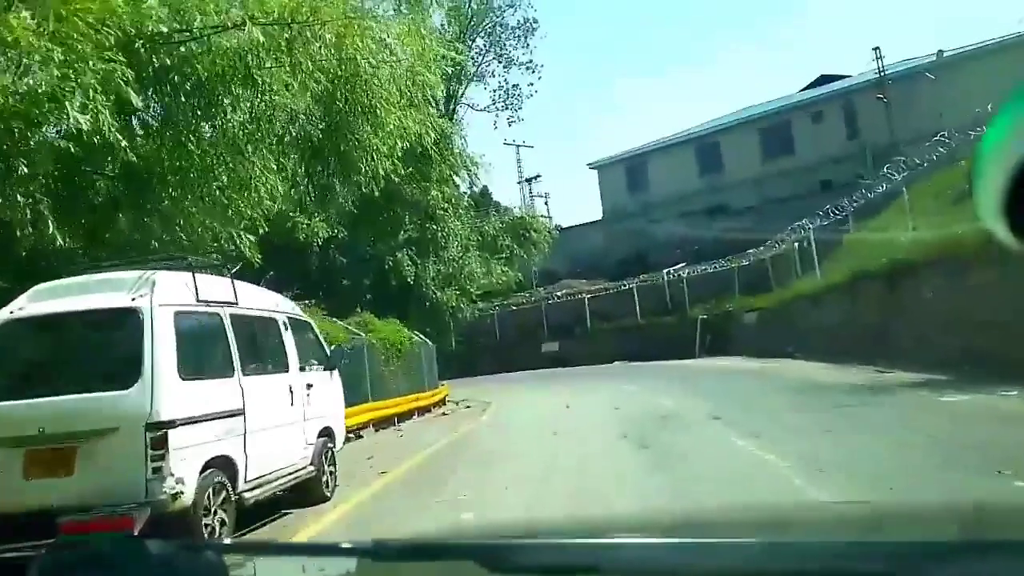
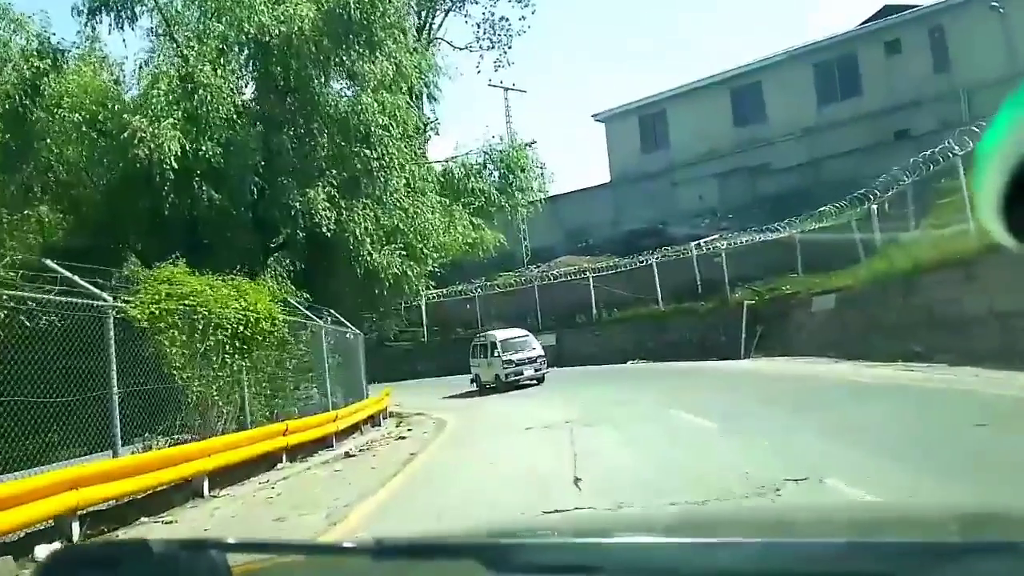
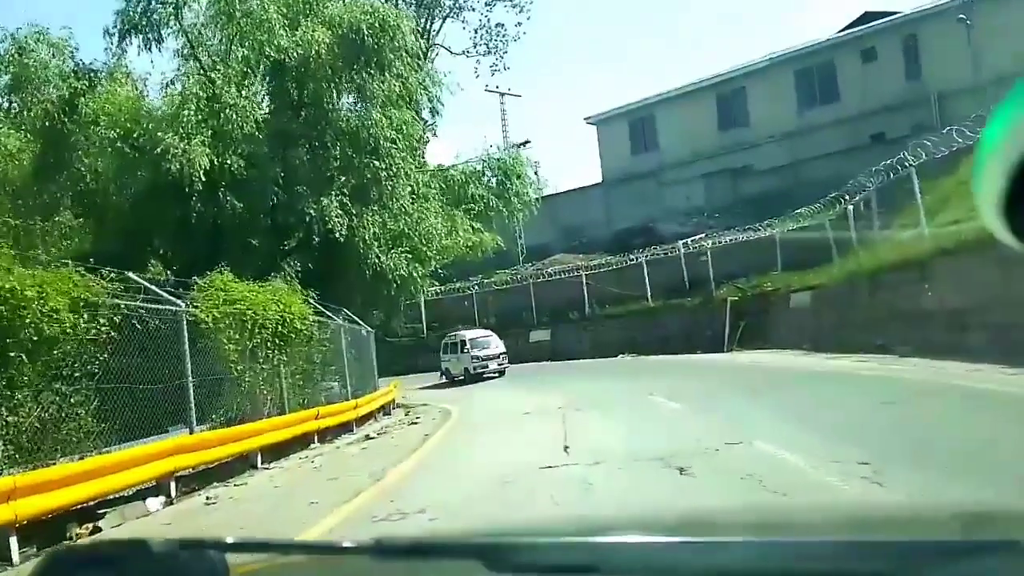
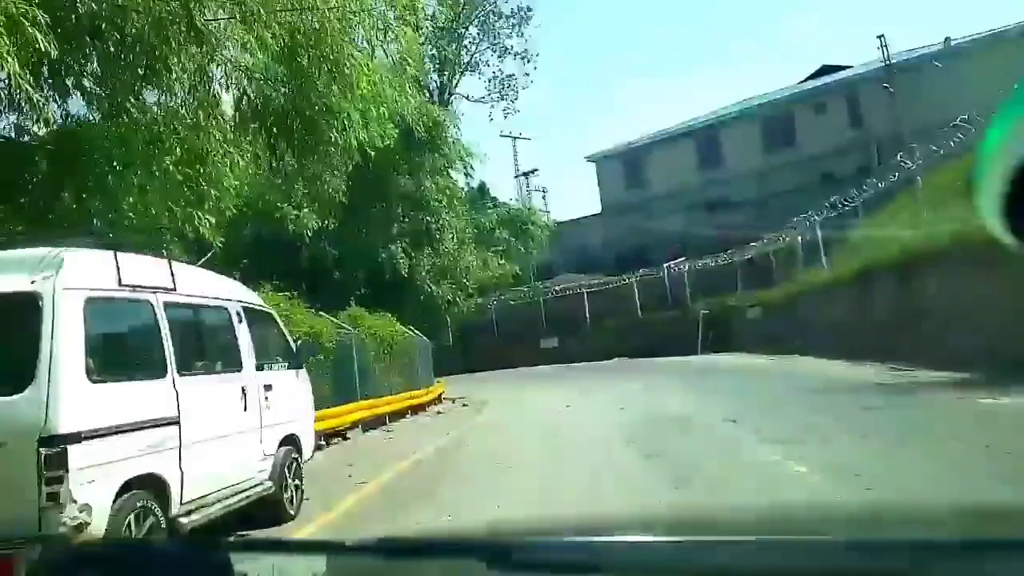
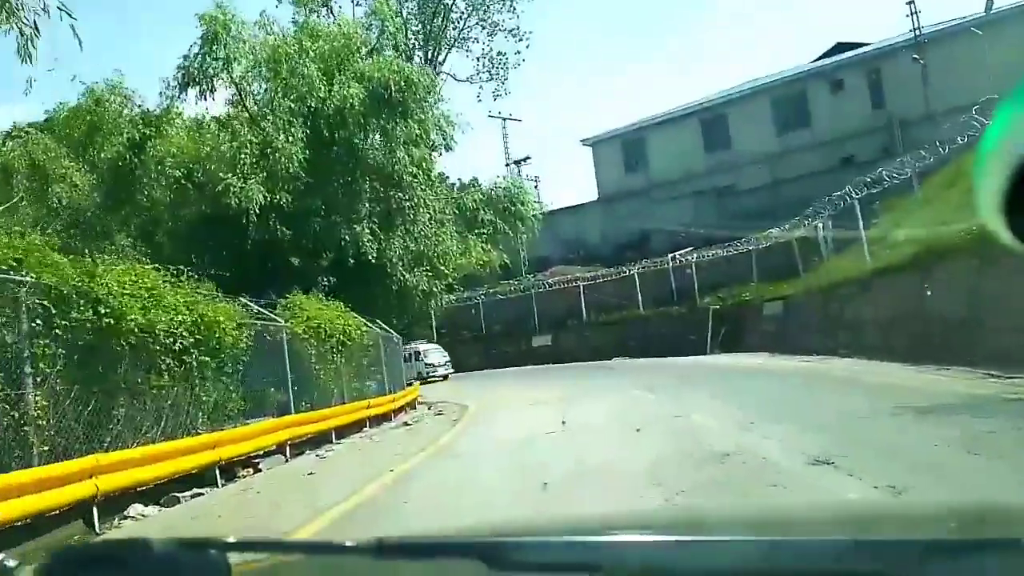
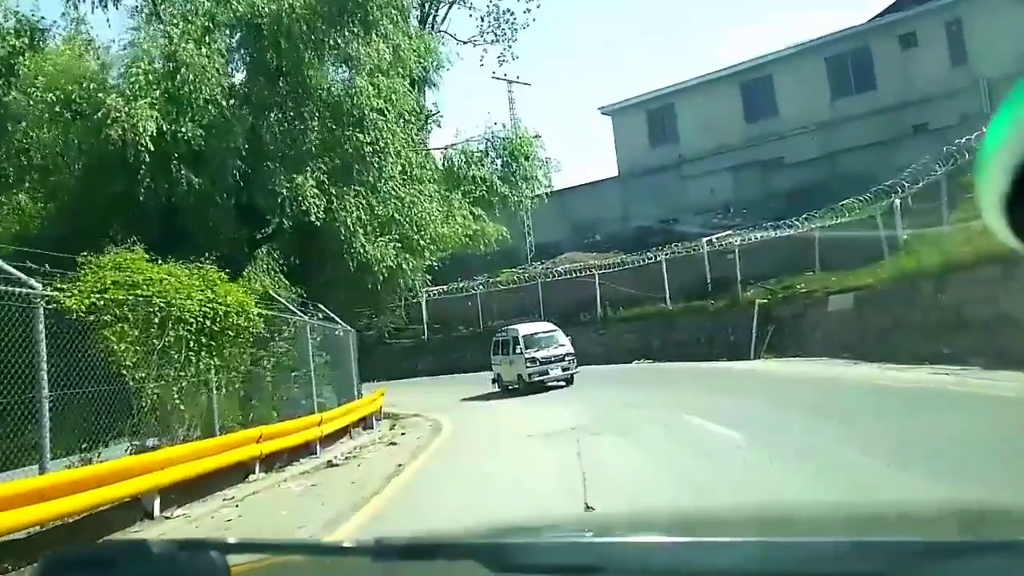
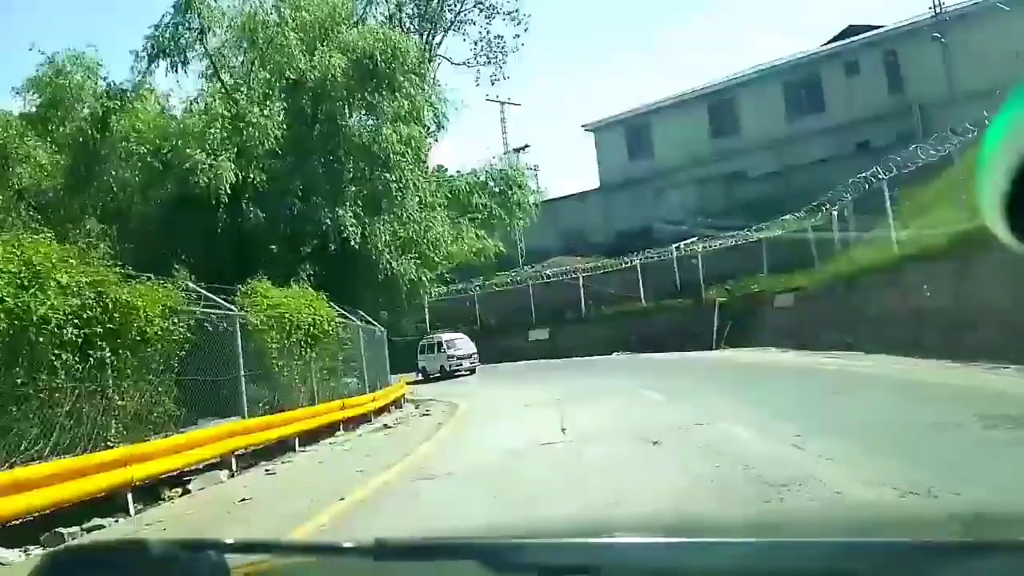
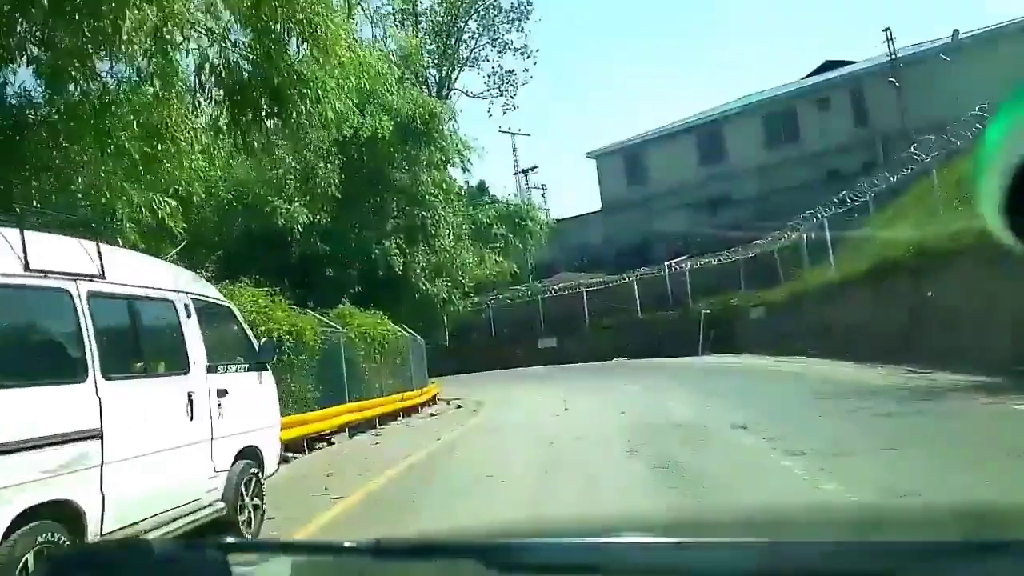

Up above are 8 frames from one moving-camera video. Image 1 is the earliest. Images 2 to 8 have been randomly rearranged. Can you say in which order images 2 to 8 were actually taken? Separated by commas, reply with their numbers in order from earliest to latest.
4, 8, 5, 7, 3, 2, 6
